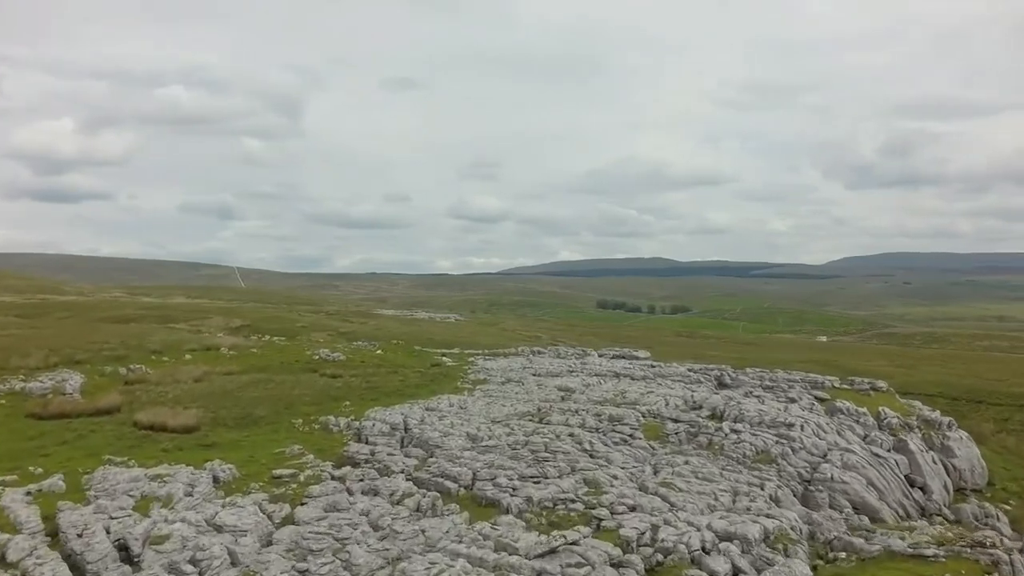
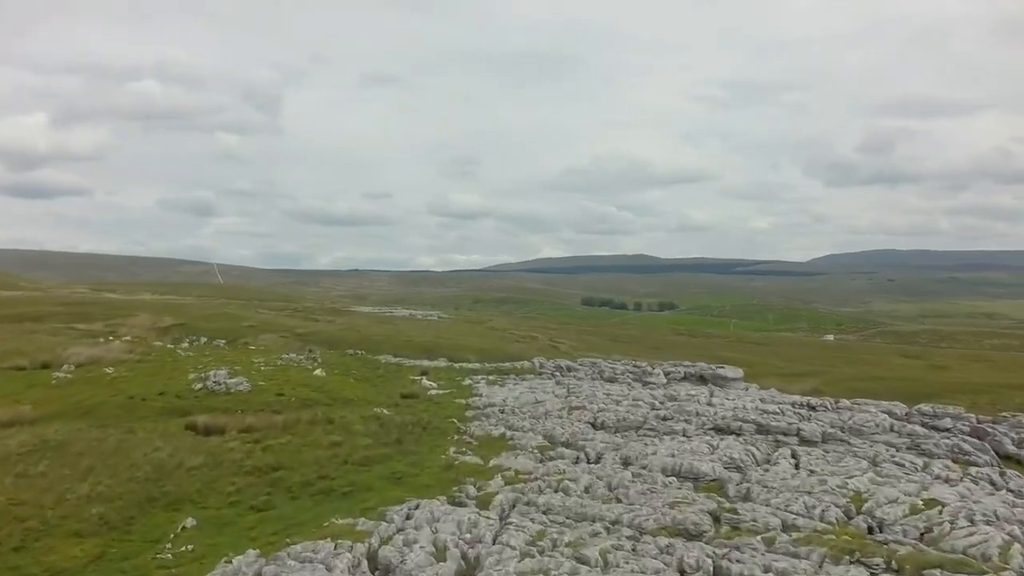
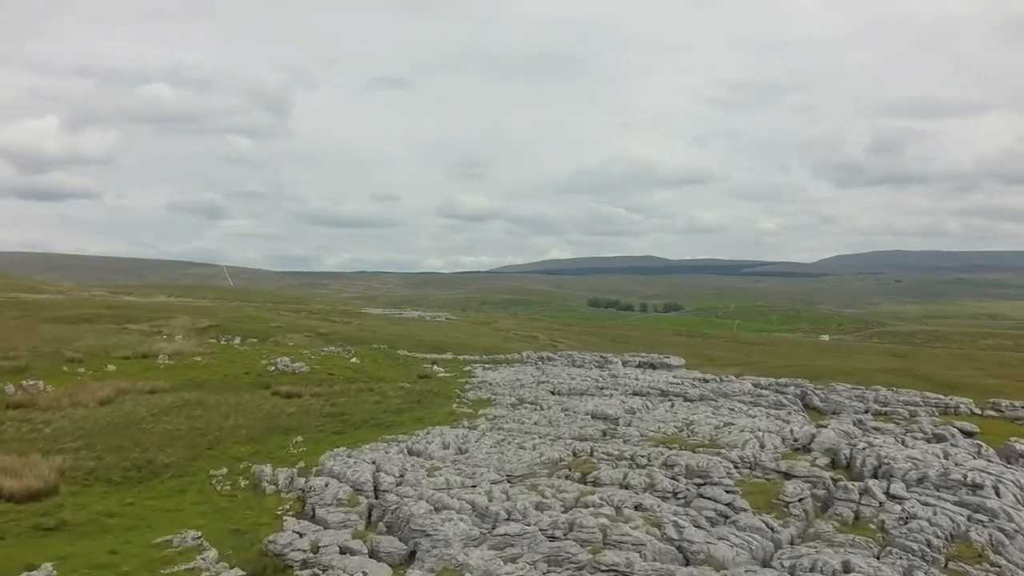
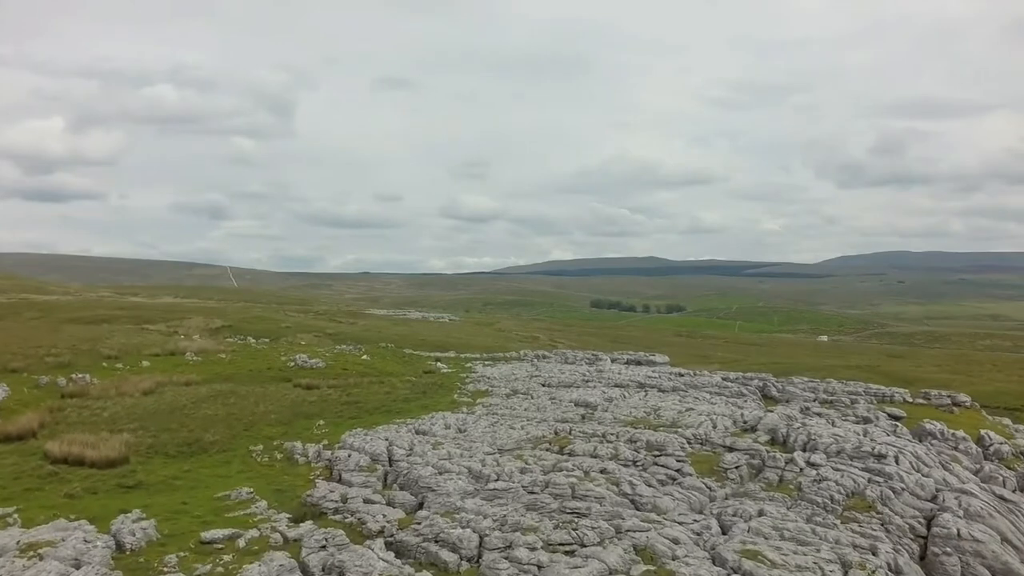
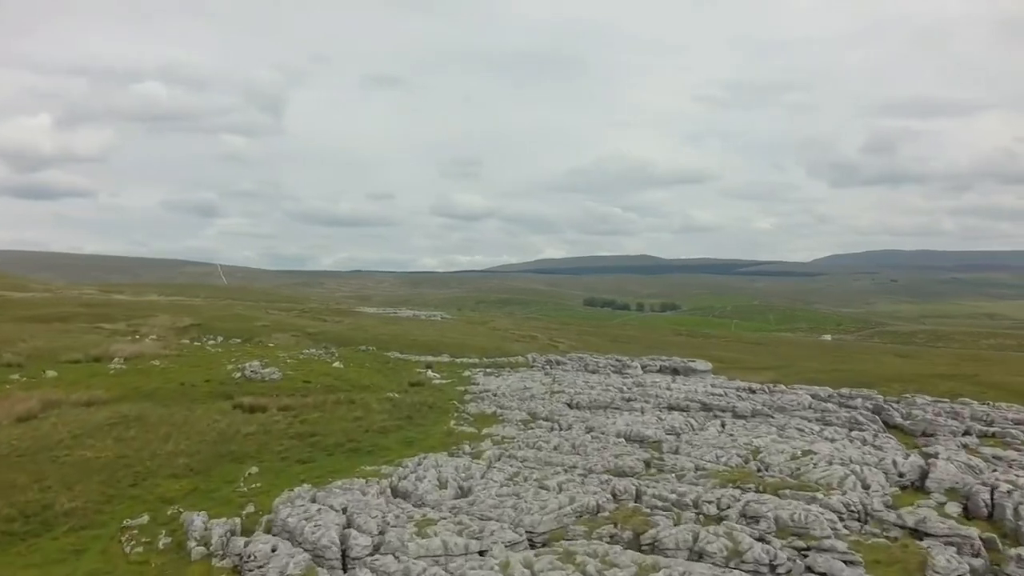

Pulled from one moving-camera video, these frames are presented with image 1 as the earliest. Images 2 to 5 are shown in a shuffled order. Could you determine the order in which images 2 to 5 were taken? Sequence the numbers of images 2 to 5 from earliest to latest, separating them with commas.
4, 3, 5, 2
